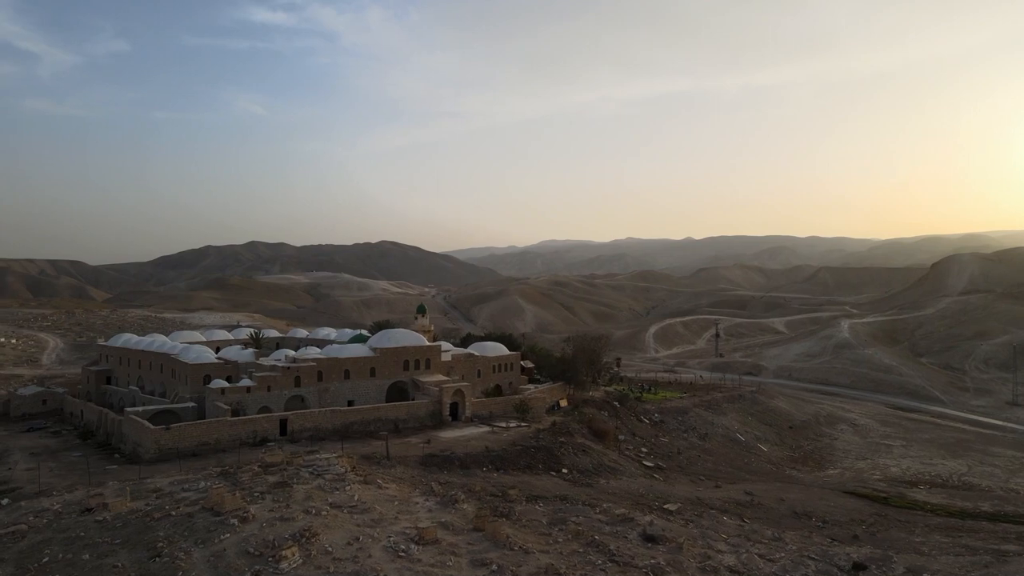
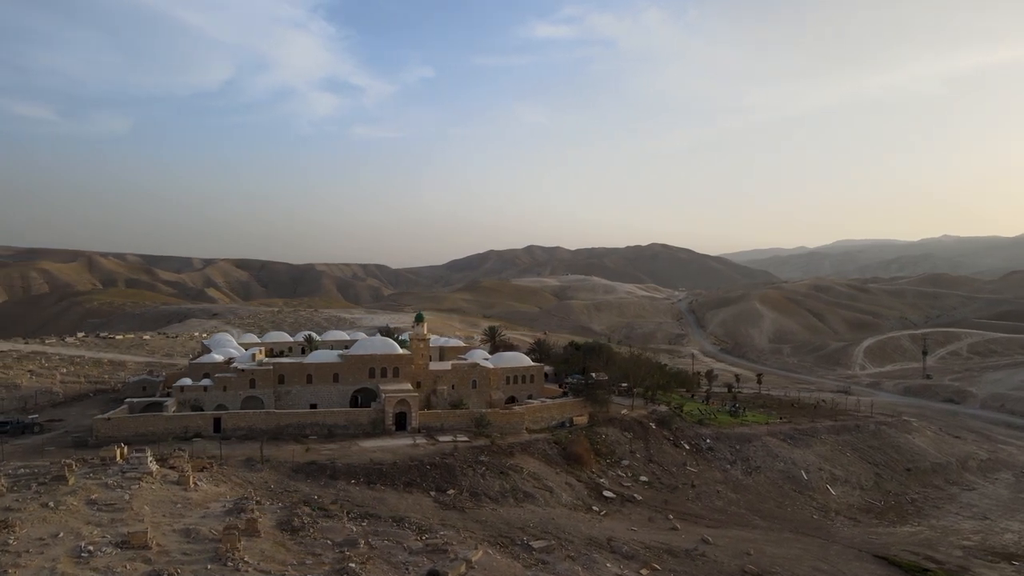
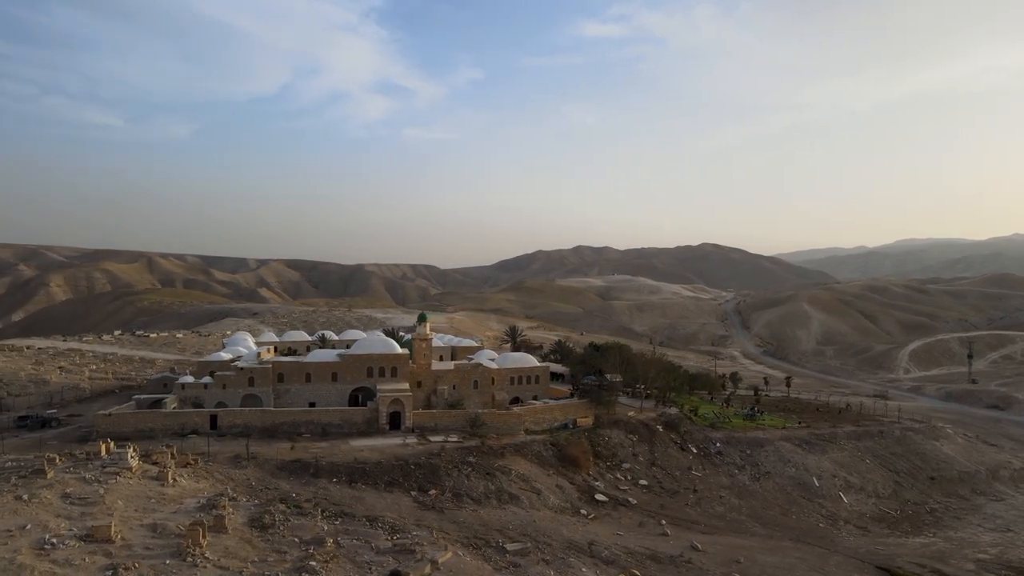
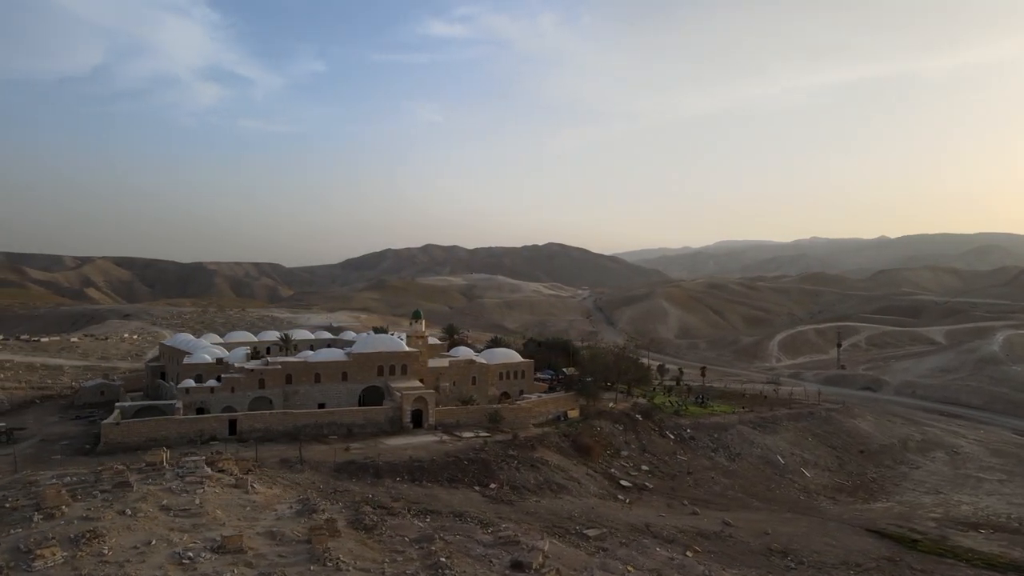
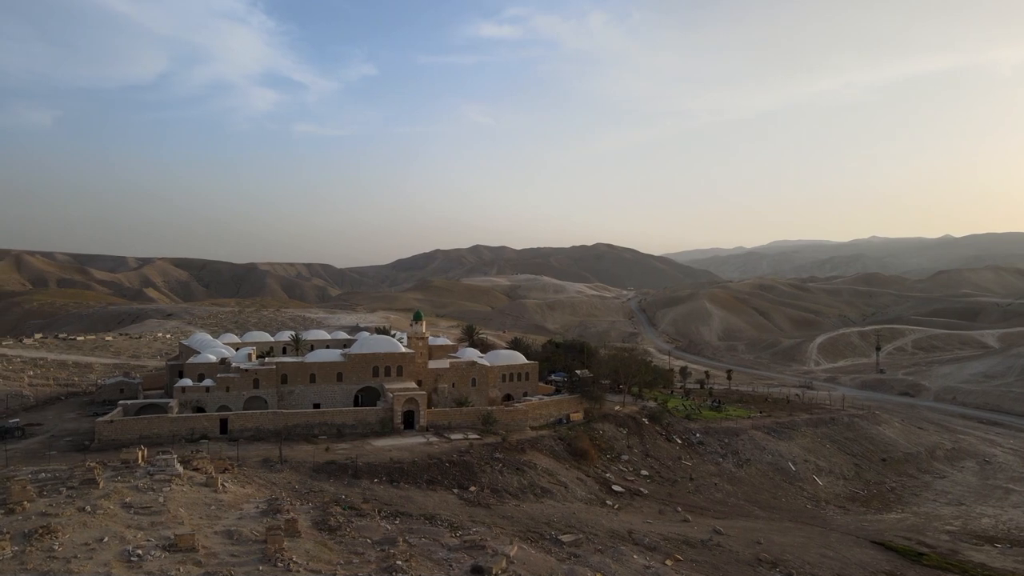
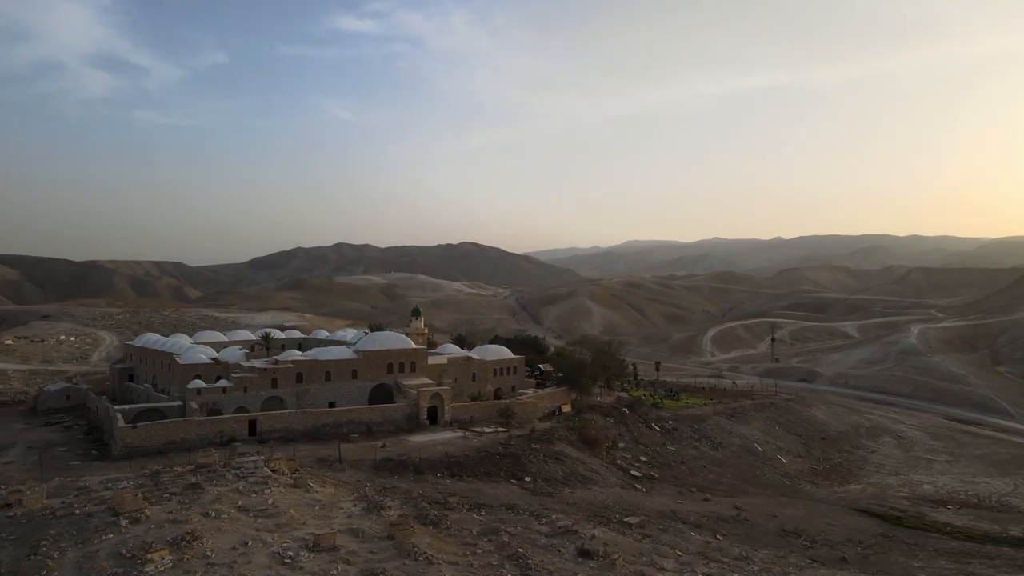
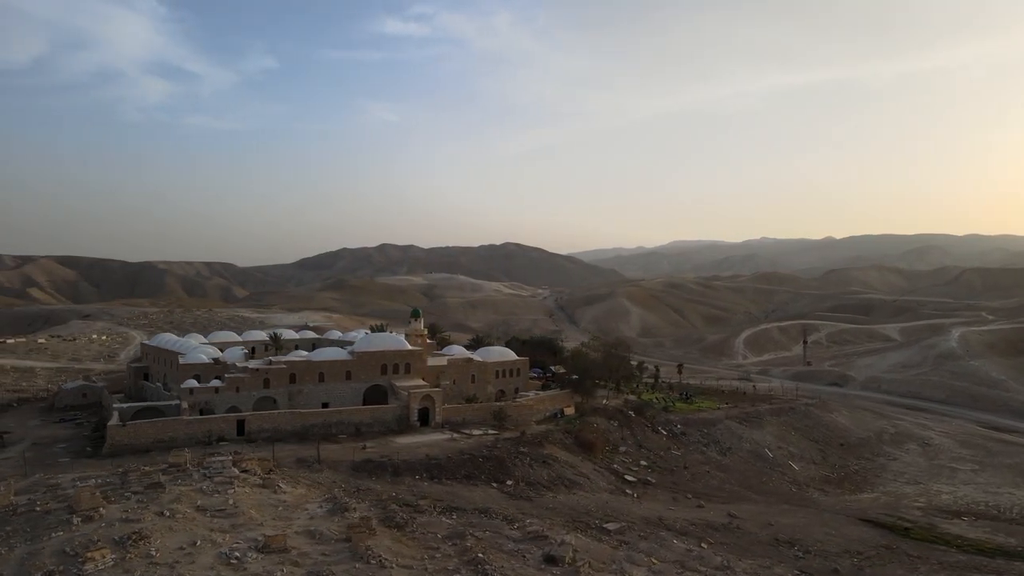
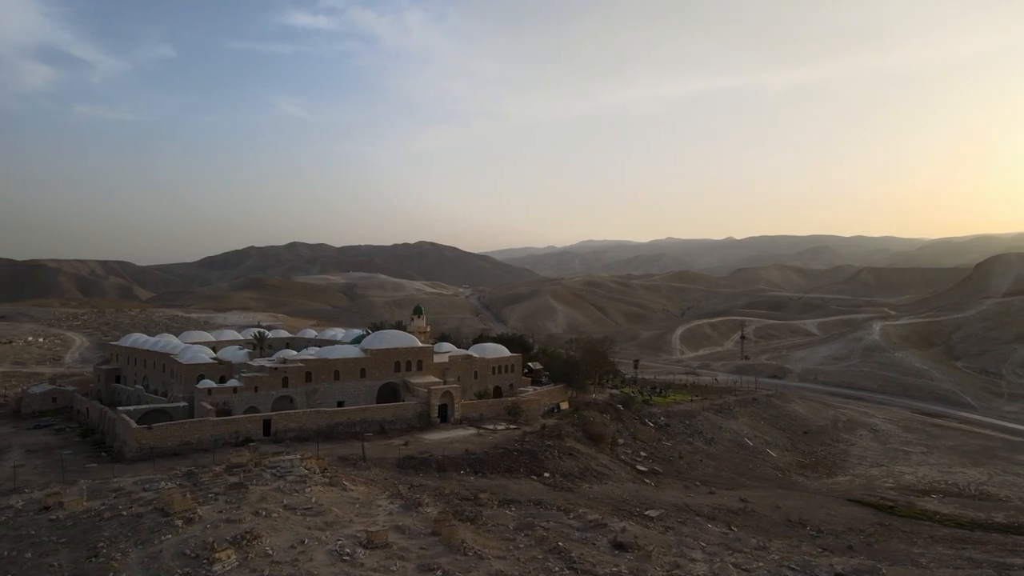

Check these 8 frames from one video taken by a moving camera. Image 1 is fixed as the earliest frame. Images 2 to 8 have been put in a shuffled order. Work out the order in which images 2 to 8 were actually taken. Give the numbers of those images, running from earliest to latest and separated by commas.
8, 6, 7, 4, 5, 2, 3
